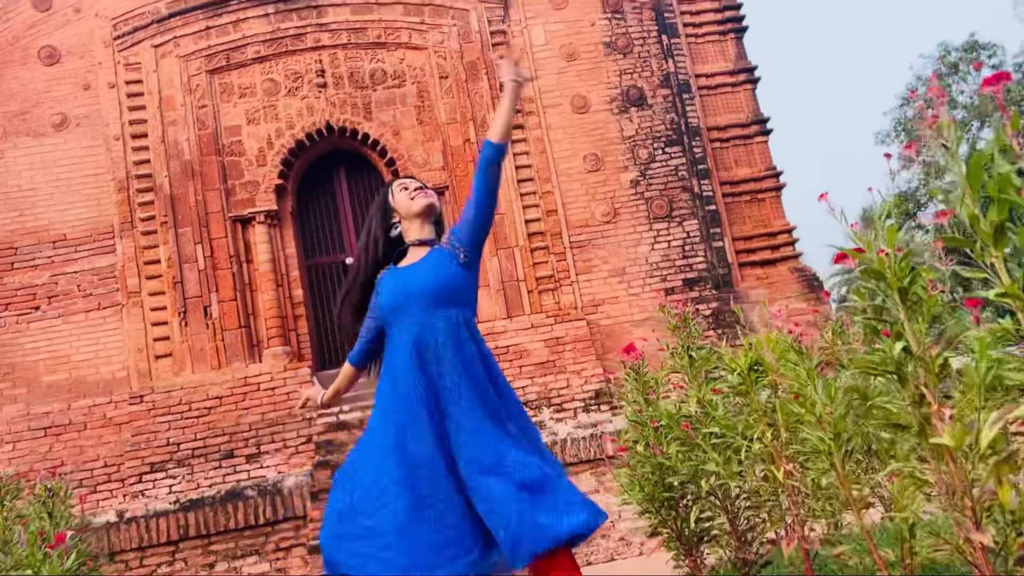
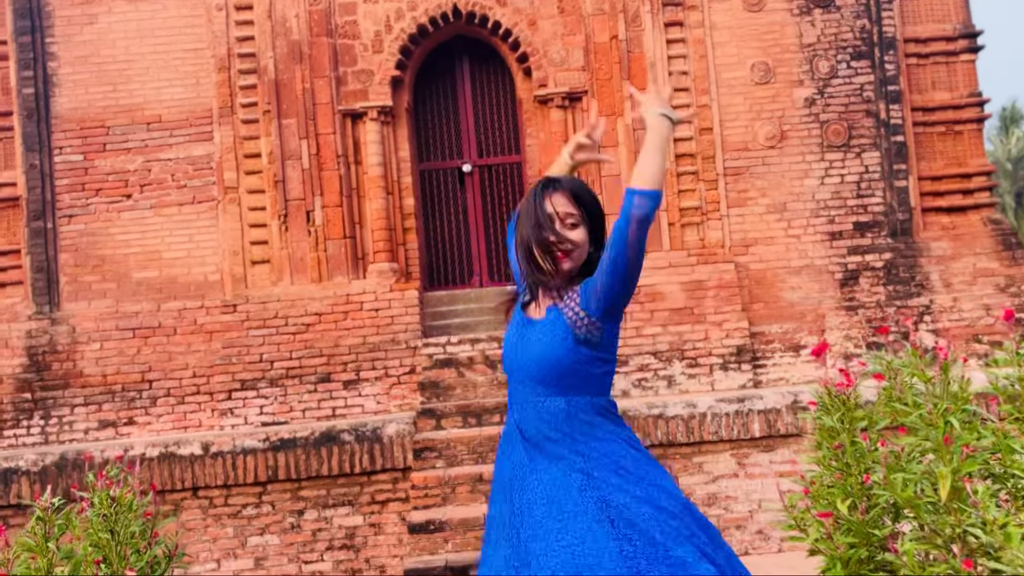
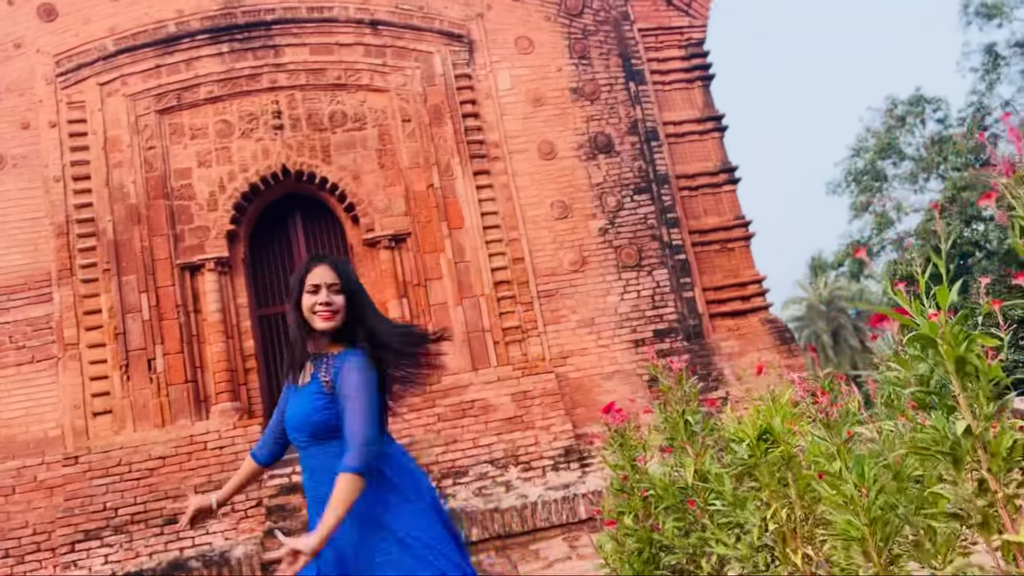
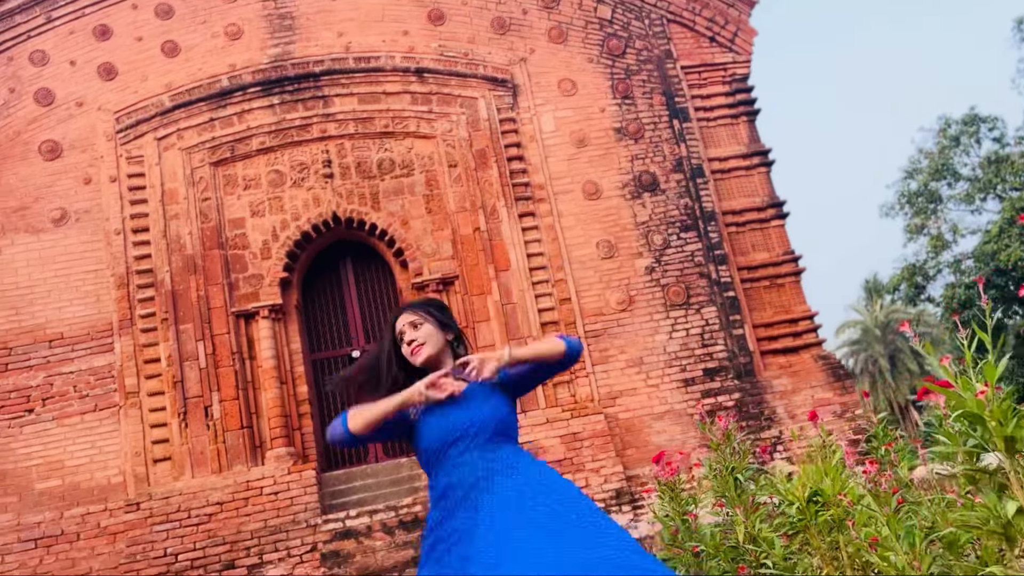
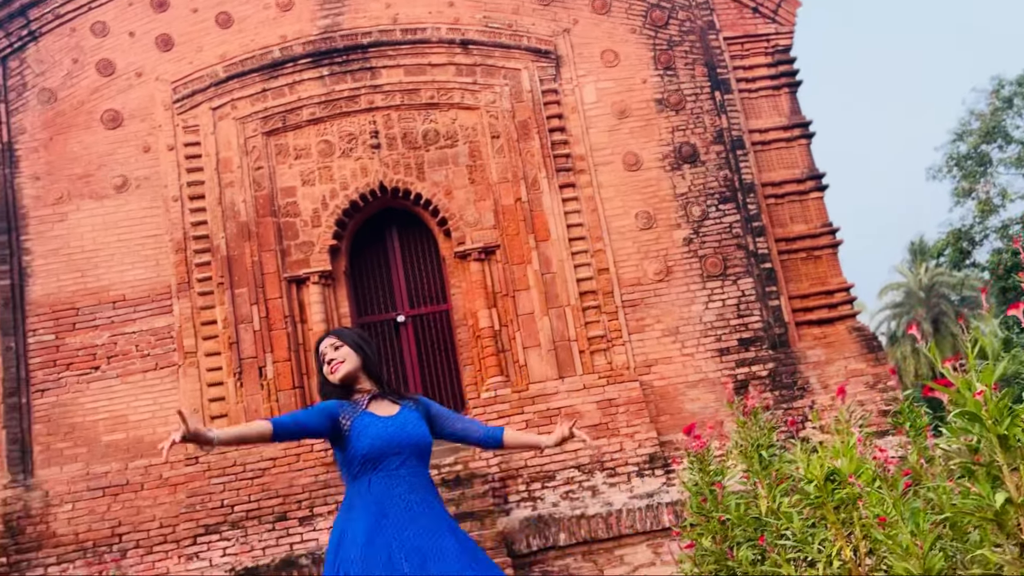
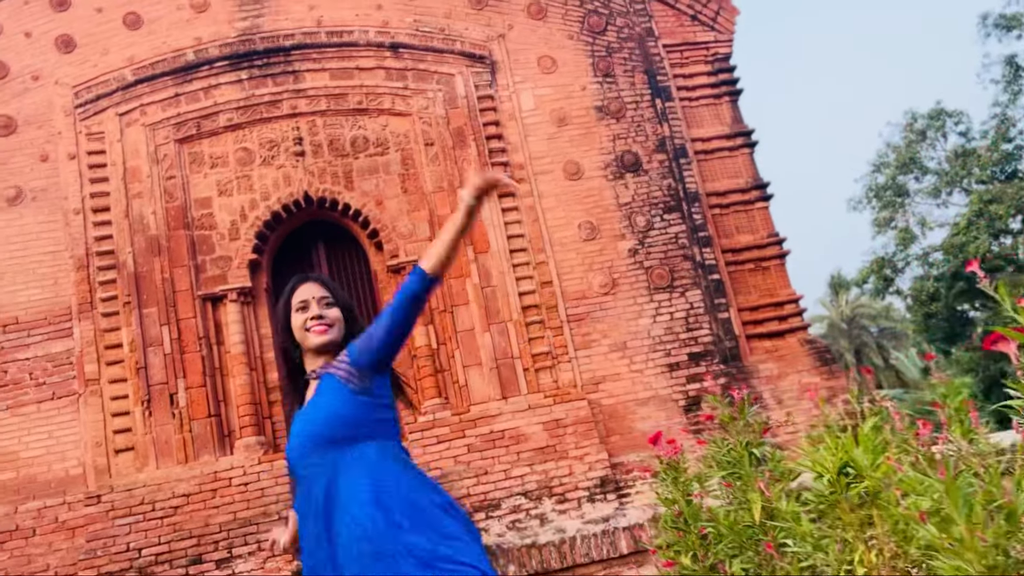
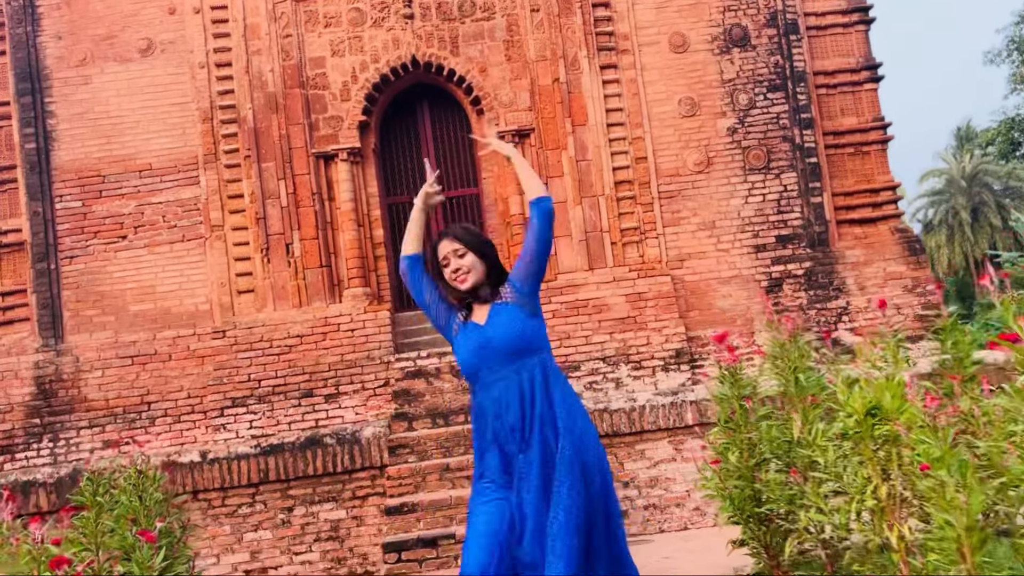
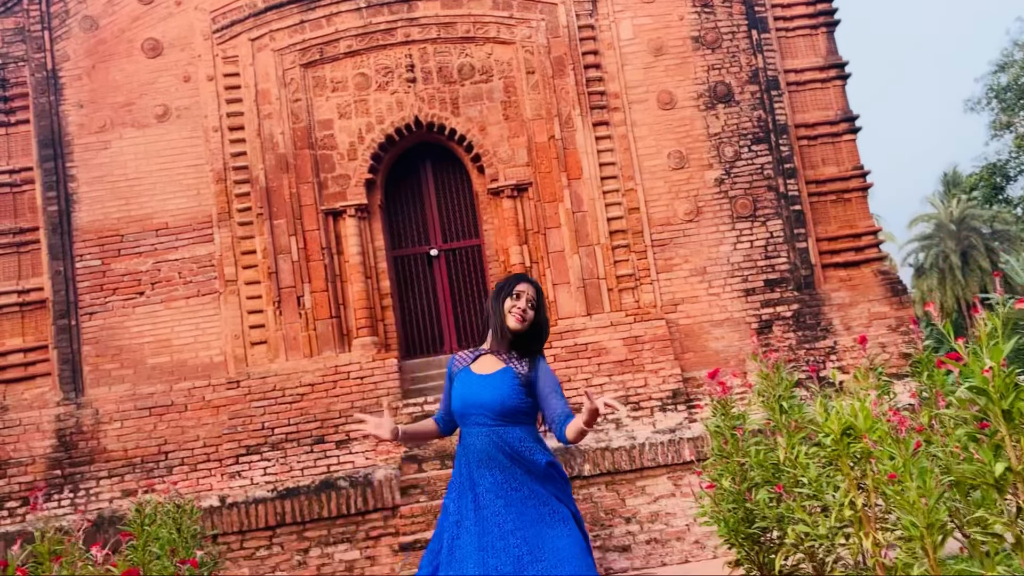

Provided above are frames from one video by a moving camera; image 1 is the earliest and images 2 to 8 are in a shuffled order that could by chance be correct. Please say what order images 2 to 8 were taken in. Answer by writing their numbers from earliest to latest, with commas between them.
3, 6, 4, 5, 8, 7, 2
